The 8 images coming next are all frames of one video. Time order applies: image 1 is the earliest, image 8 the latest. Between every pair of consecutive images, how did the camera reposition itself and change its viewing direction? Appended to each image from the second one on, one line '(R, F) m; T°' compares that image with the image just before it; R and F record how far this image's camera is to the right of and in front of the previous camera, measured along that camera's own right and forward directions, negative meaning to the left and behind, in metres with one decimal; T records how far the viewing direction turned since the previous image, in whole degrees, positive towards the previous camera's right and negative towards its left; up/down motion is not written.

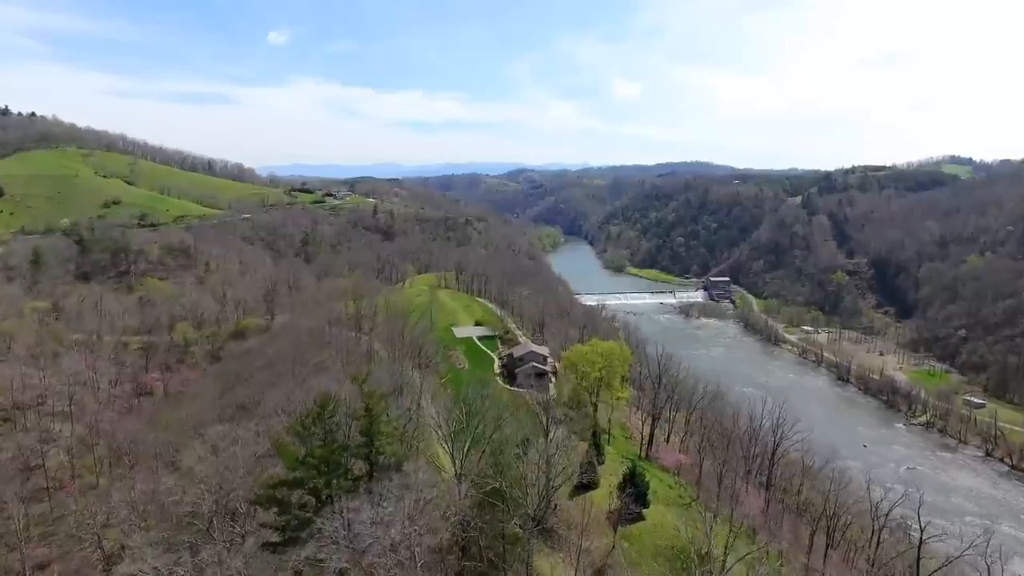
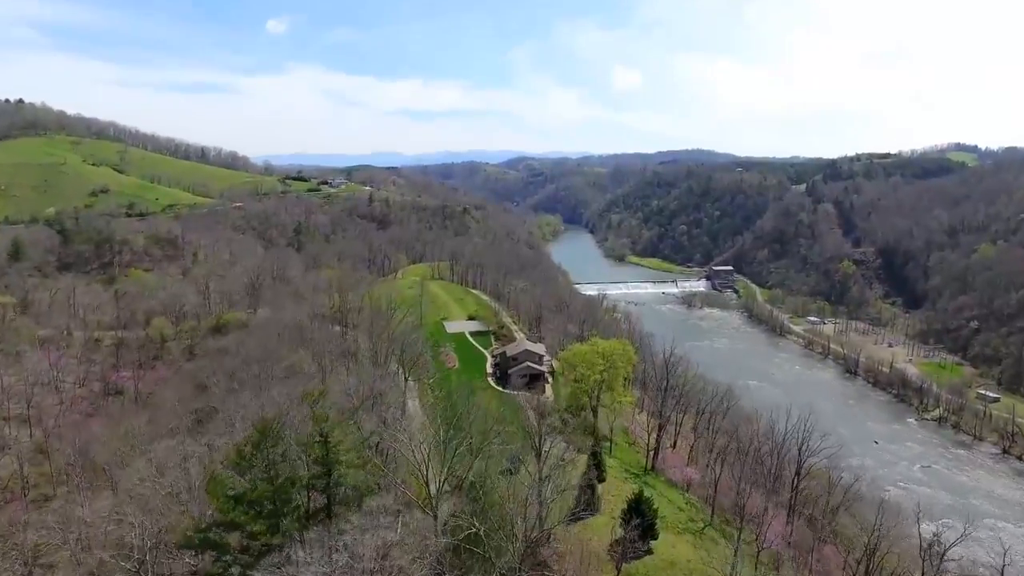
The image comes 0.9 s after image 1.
(+0.6, +4.5) m; 0°
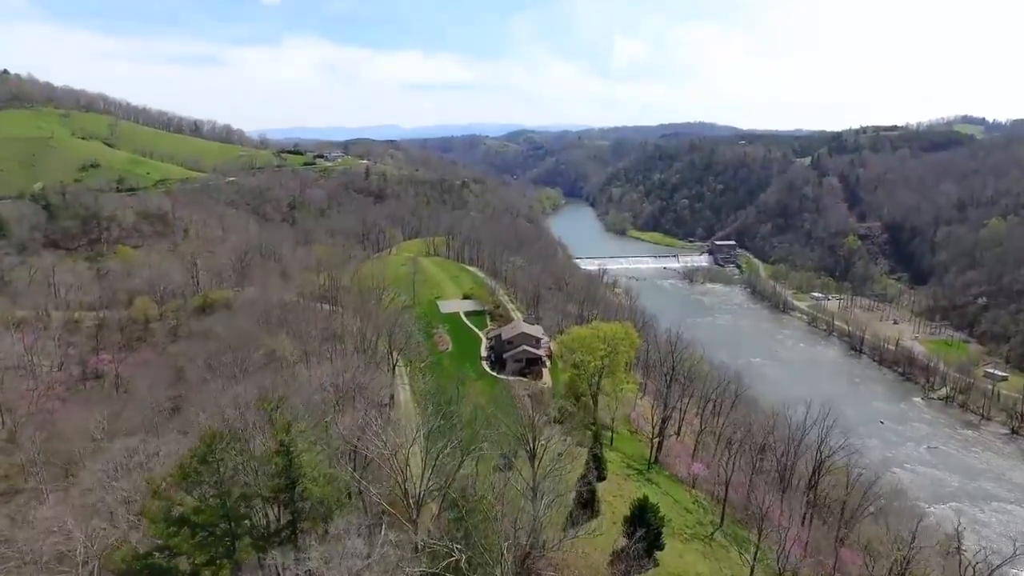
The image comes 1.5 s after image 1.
(+0.4, +3.0) m; 0°
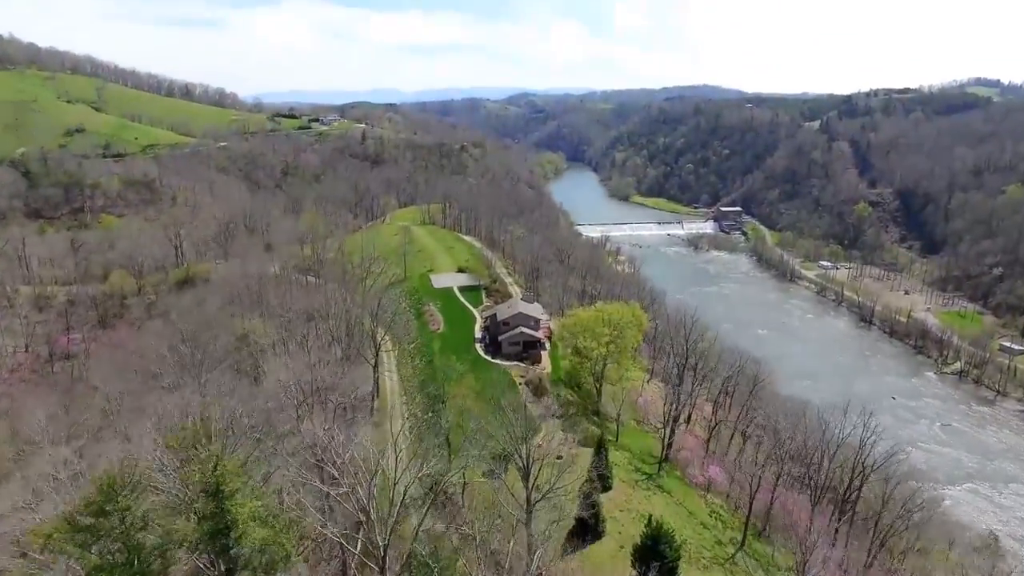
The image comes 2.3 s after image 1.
(+0.4, +4.3) m; 0°
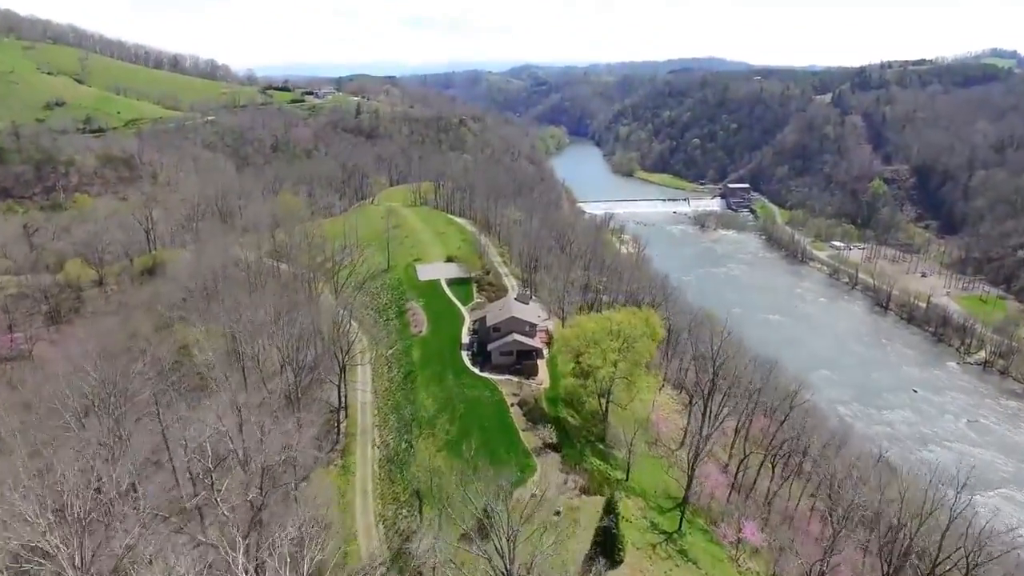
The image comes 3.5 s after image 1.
(+0.6, +6.4) m; 0°
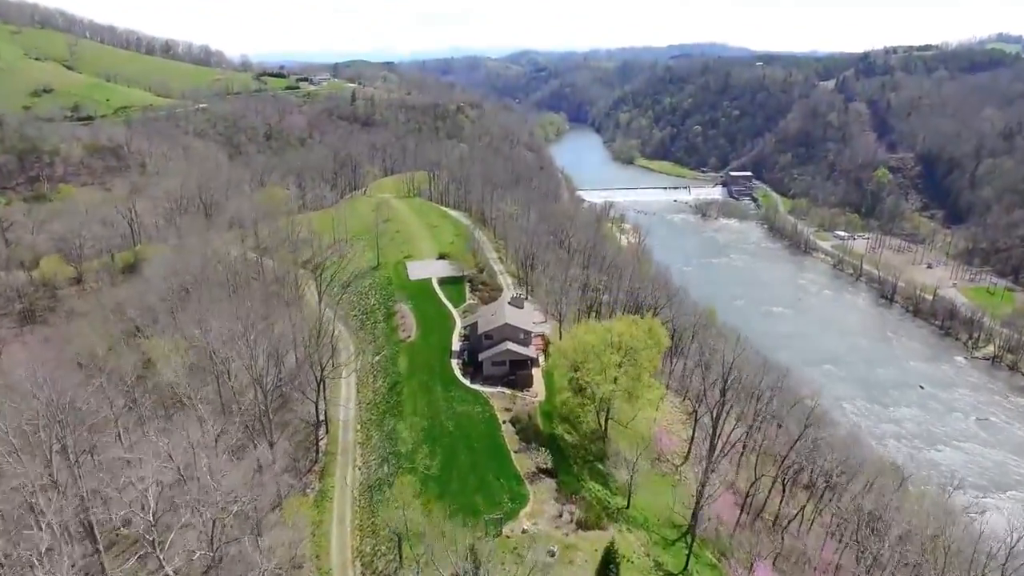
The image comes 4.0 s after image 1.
(+0.4, +2.7) m; 0°
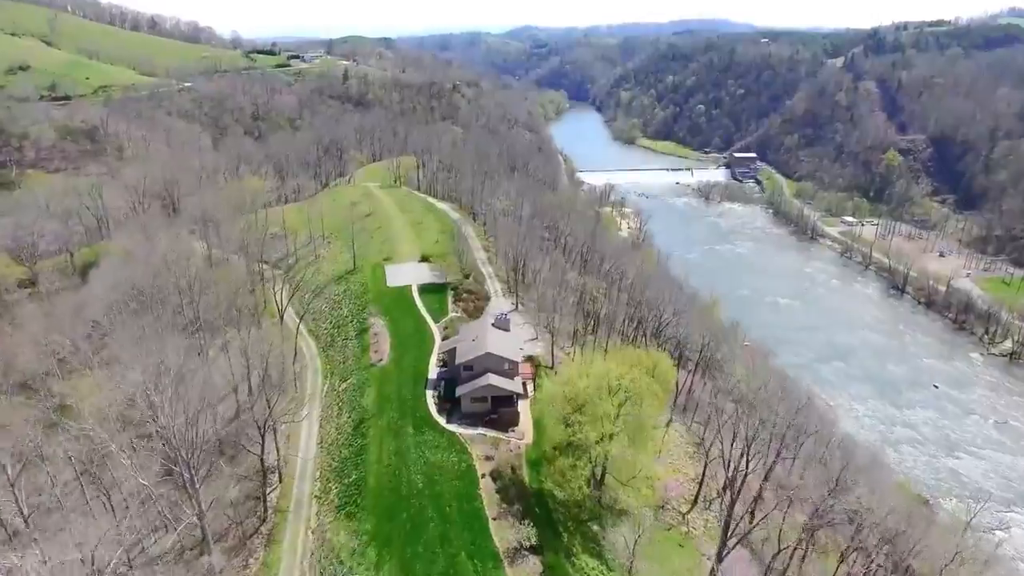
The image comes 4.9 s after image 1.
(+0.8, +5.0) m; 0°
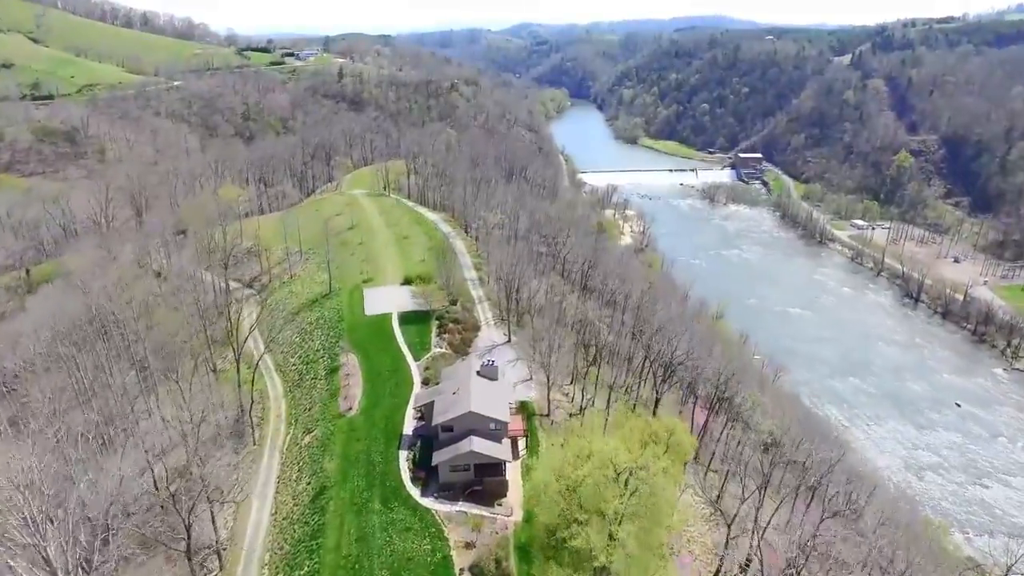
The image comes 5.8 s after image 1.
(+0.6, +5.0) m; 0°
